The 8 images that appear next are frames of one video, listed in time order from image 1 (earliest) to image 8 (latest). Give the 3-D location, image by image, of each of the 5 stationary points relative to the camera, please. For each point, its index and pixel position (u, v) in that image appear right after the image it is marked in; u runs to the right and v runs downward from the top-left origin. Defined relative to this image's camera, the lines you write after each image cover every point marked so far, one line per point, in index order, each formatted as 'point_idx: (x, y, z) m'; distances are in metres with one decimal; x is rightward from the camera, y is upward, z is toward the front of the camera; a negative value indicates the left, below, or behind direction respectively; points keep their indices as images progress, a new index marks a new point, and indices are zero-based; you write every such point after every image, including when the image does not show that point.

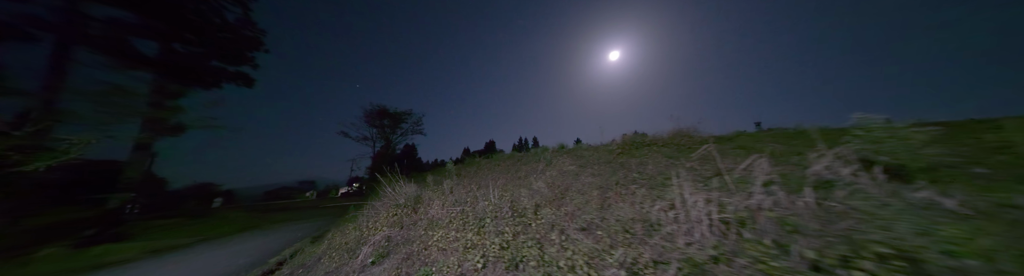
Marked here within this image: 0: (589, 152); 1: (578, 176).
0: (+2.2, -0.4, +5.7) m
1: (+1.5, -0.9, +4.9) m
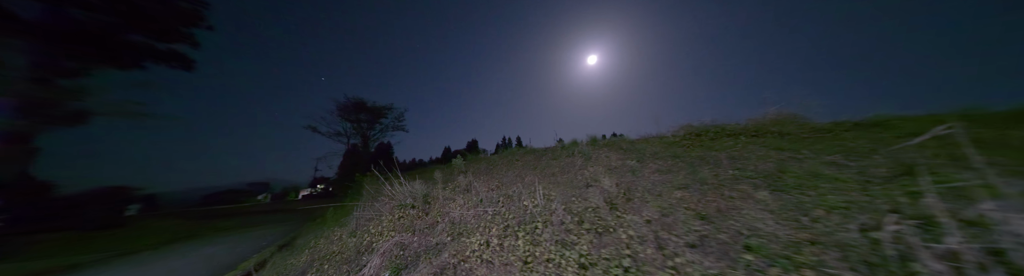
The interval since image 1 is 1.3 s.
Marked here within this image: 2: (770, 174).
0: (+3.0, -0.2, +4.9) m
1: (+2.4, -0.7, +4.0) m
2: (+3.3, -0.5, +2.7) m
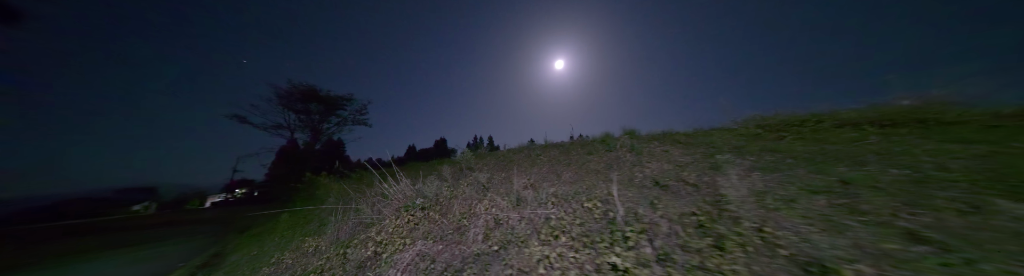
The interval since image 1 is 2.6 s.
0: (+3.7, 0.0, +4.1) m
1: (+3.3, -0.5, +3.1) m
2: (+4.3, -0.3, +2.0) m
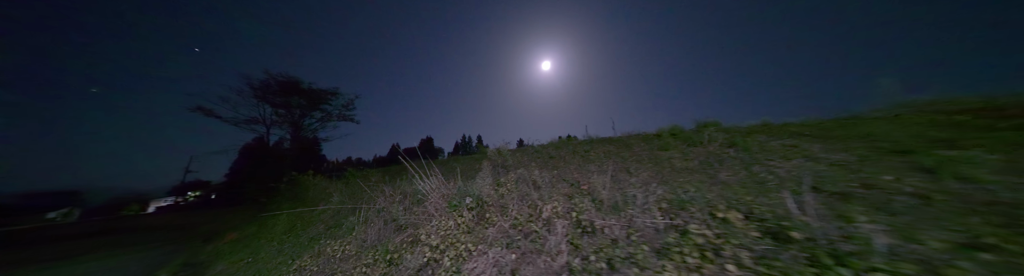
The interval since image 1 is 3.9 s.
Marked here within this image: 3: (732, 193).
0: (+4.7, +0.1, +2.9) m
1: (+4.3, -0.3, +1.9) m
2: (+5.4, -0.2, +0.8) m
3: (+2.7, -0.7, +2.5) m
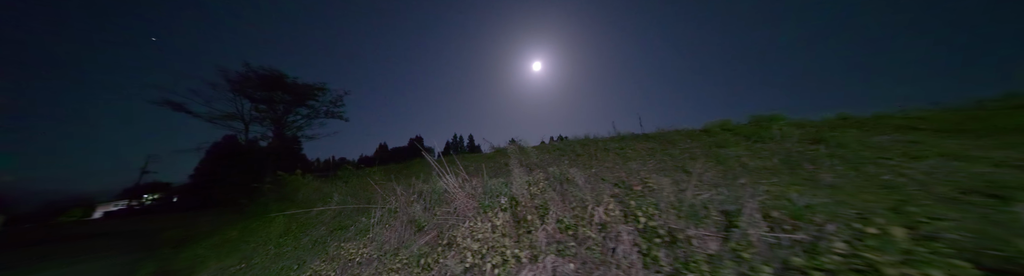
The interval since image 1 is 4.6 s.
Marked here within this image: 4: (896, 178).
0: (+5.2, +0.2, +2.3) m
1: (+4.8, -0.3, +1.3) m
2: (+6.0, -0.1, +0.2) m
3: (+3.3, -0.6, +1.8) m
4: (+3.8, -0.4, +2.0) m
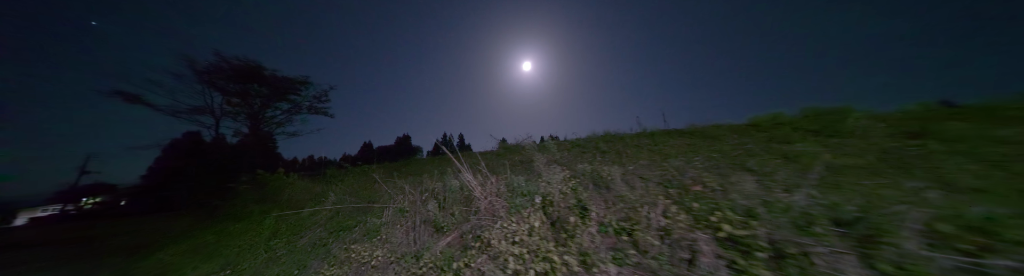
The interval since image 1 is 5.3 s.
0: (+5.6, +0.2, +1.8) m
1: (+5.2, -0.2, +0.8) m
2: (+6.4, -0.1, -0.2) m
3: (+3.7, -0.5, +1.2) m
4: (+4.2, -0.3, +1.5) m
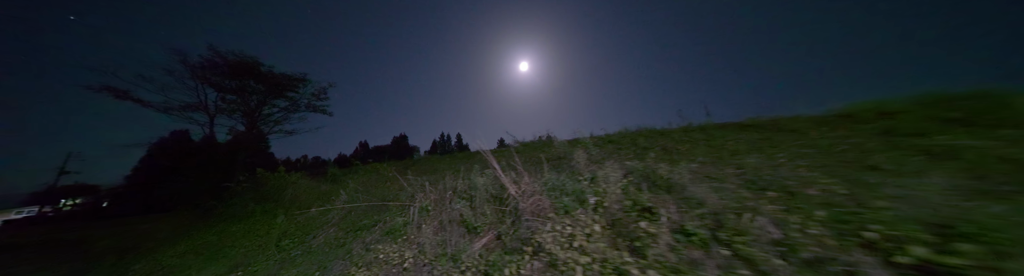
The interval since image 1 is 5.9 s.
0: (+6.2, +0.3, +1.2) m
1: (+5.9, -0.1, +0.2) m
2: (+7.1, 0.0, -0.8) m
3: (+4.3, -0.4, +0.6) m
4: (+4.9, -0.2, +0.9) m
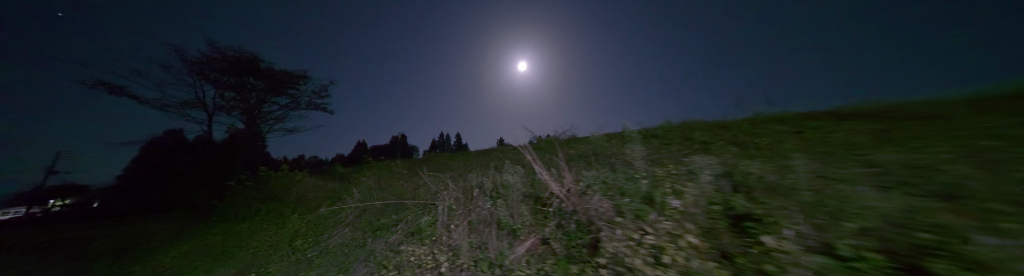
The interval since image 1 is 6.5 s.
0: (+7.0, +0.5, +0.6) m
1: (+6.6, 0.0, -0.4) m
2: (+7.9, +0.2, -1.4) m
3: (+5.1, -0.3, 0.0) m
4: (+5.7, -0.1, +0.3) m
